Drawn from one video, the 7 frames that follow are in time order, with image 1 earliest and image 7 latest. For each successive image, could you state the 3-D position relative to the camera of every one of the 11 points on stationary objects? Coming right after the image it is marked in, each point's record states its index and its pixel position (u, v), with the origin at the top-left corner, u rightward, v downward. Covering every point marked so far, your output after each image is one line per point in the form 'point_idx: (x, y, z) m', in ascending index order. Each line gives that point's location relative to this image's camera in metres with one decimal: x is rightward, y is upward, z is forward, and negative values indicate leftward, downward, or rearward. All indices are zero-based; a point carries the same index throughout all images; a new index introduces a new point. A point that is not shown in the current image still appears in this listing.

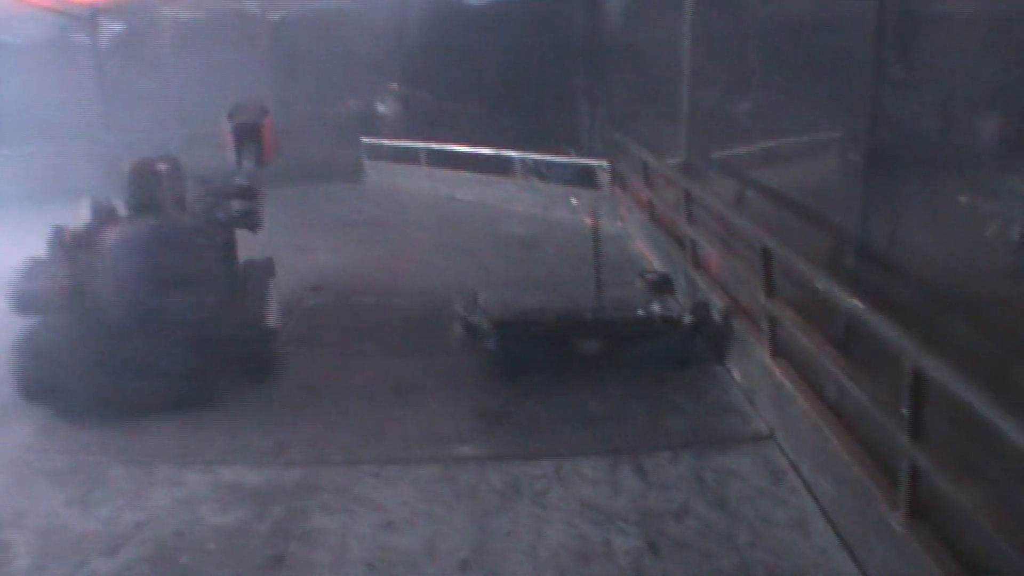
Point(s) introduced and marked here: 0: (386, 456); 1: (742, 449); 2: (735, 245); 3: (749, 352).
0: (-0.7, -0.8, +6.7) m
1: (+1.3, -0.9, +6.8) m
2: (+1.5, +0.3, +8.1) m
3: (+1.4, -0.4, +7.4) m
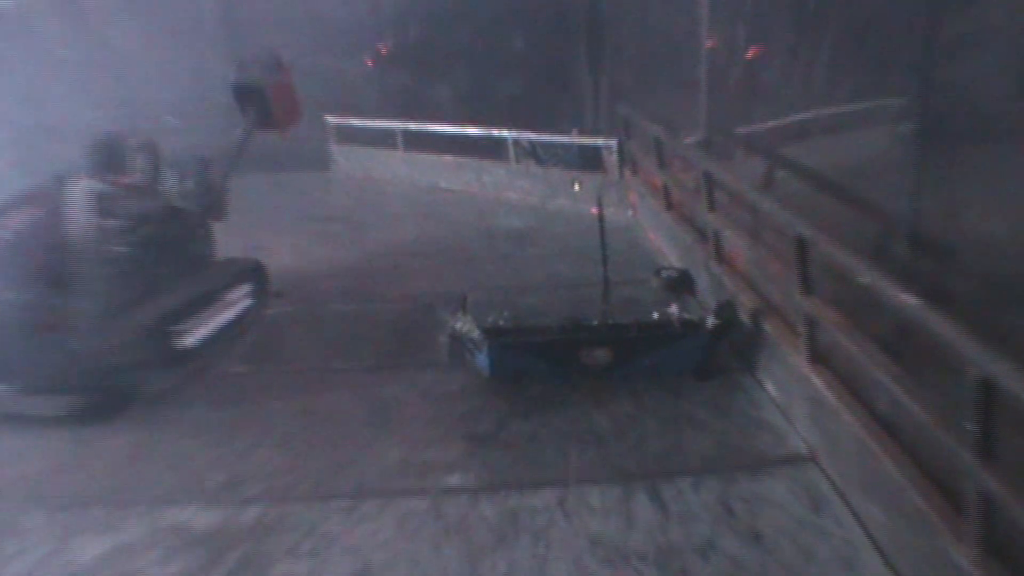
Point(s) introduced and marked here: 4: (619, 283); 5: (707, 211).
0: (-0.7, -0.9, +5.7) m
1: (+1.2, -0.8, +5.8) m
2: (+1.4, +0.3, +7.0) m
3: (+1.4, -0.4, +6.3) m
4: (+0.7, 0.0, +7.6) m
5: (+1.1, +0.5, +7.2) m
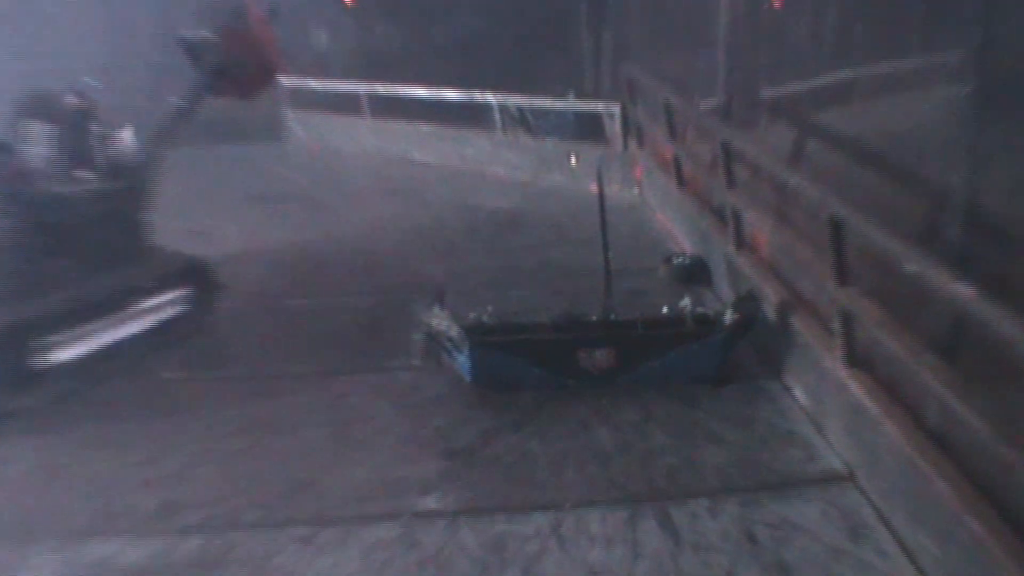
0: (-0.8, -0.8, +4.8) m
1: (+1.2, -0.8, +4.9) m
2: (+1.4, +0.4, +6.1) m
3: (+1.3, -0.3, +5.4) m
4: (+0.6, +0.1, +6.7) m
5: (+1.1, +0.5, +6.2) m
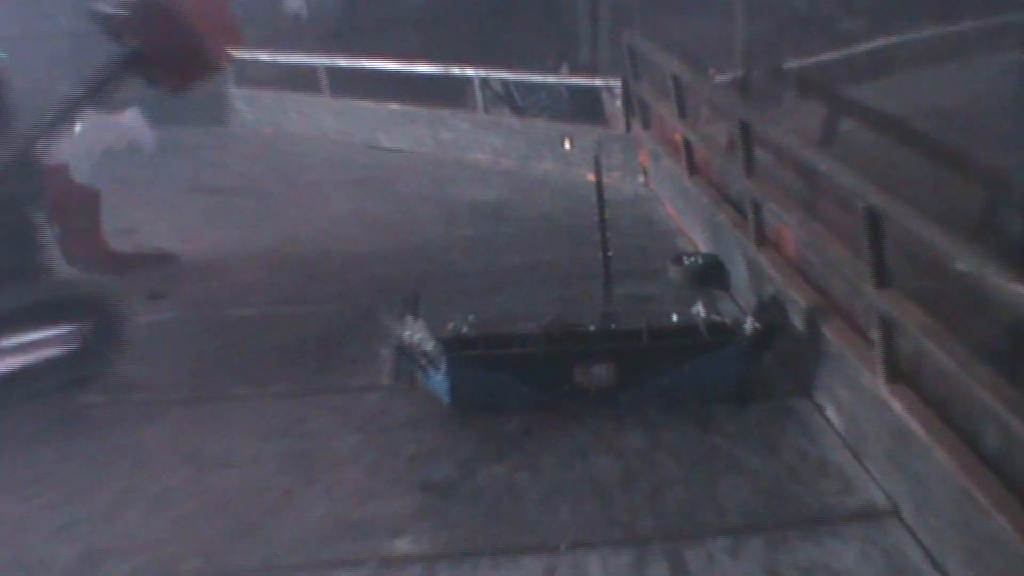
0: (-0.8, -0.9, +4.0) m
1: (+1.1, -0.8, +4.1) m
2: (+1.3, +0.4, +5.3) m
3: (+1.2, -0.3, +4.6) m
4: (+0.6, +0.1, +5.9) m
5: (+1.0, +0.5, +5.5) m
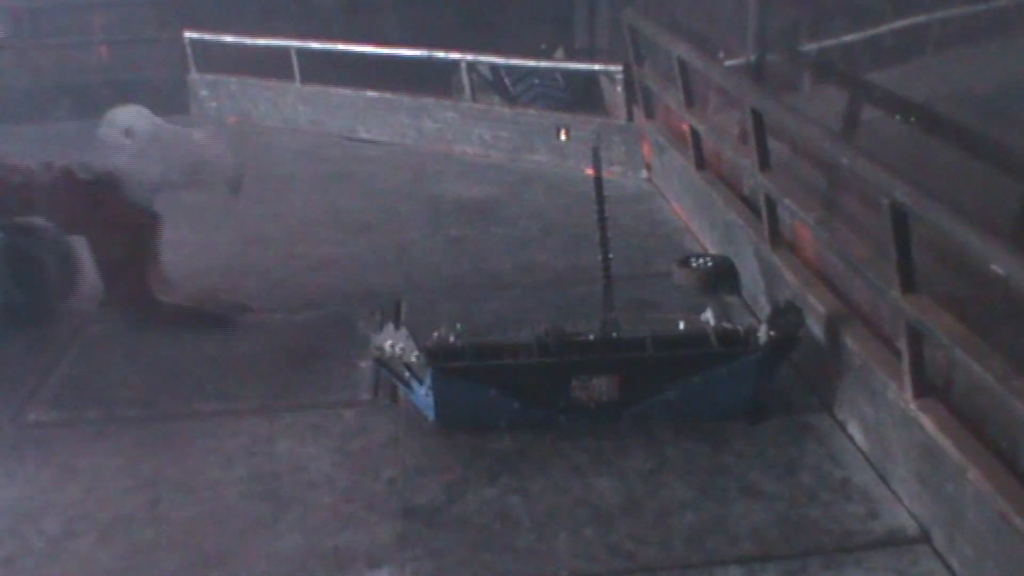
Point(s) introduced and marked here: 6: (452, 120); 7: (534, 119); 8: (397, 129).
0: (-0.8, -0.9, +3.6) m
1: (+1.1, -0.8, +3.7) m
2: (+1.3, +0.3, +4.9) m
3: (+1.2, -0.3, +4.2) m
4: (+0.5, 0.0, +5.5) m
5: (+1.0, +0.5, +5.1) m
6: (-0.4, +1.1, +8.3) m
7: (+0.2, +1.1, +7.8) m
8: (-0.7, +1.1, +8.7) m
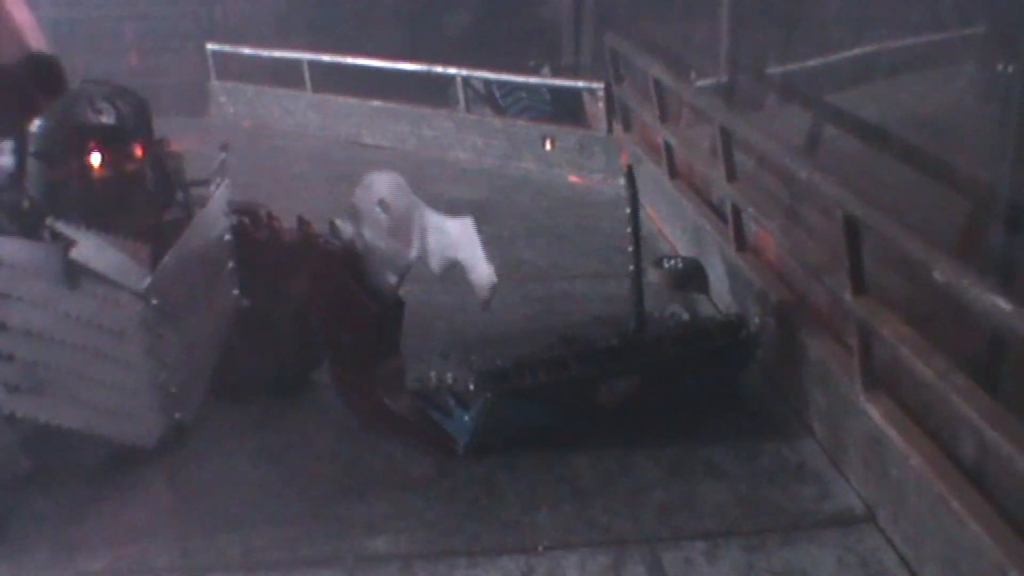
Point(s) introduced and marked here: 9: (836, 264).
0: (-0.9, -0.8, +4.0) m
1: (+1.0, -0.8, +4.1) m
2: (+1.2, +0.3, +5.3) m
3: (+1.2, -0.3, +4.6) m
4: (+0.5, 0.0, +5.9) m
5: (+1.0, +0.5, +5.5) m
6: (-0.4, +1.1, +8.7) m
7: (+0.1, +1.0, +8.2) m
8: (-0.8, +1.1, +9.1) m
9: (+1.2, +0.1, +4.7) m
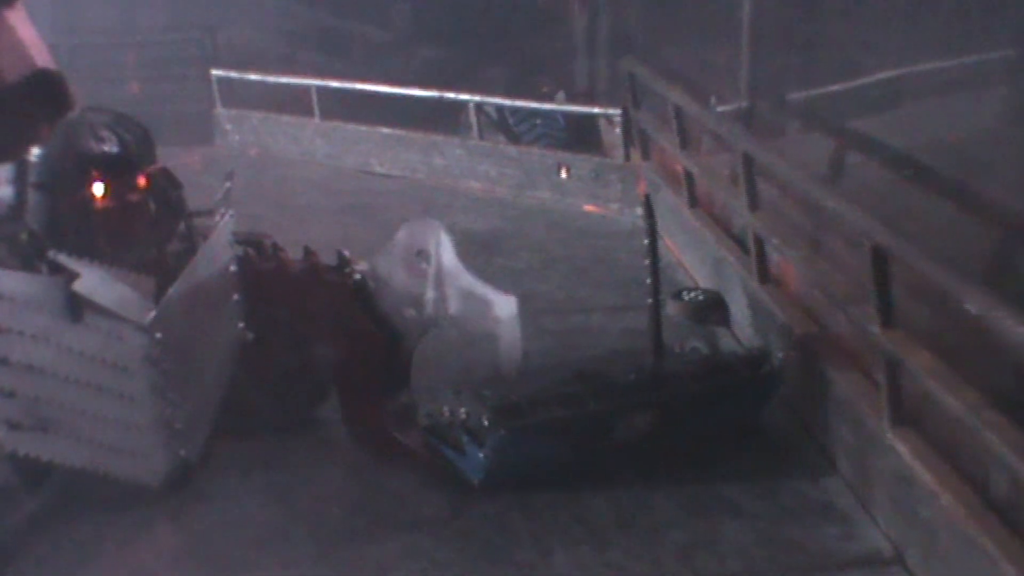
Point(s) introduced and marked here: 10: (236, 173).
0: (-0.8, -0.9, +3.8) m
1: (+1.1, -0.9, +3.9) m
2: (+1.3, +0.2, +5.2) m
3: (+1.2, -0.5, +4.5) m
4: (+0.5, -0.1, +5.8) m
5: (+1.0, +0.3, +5.3) m
6: (-0.4, +0.9, +8.6) m
7: (+0.2, +0.9, +8.1) m
8: (-0.8, +0.9, +9.0) m
9: (+1.3, 0.0, +4.6) m
10: (-2.2, +0.9, +9.8) m
